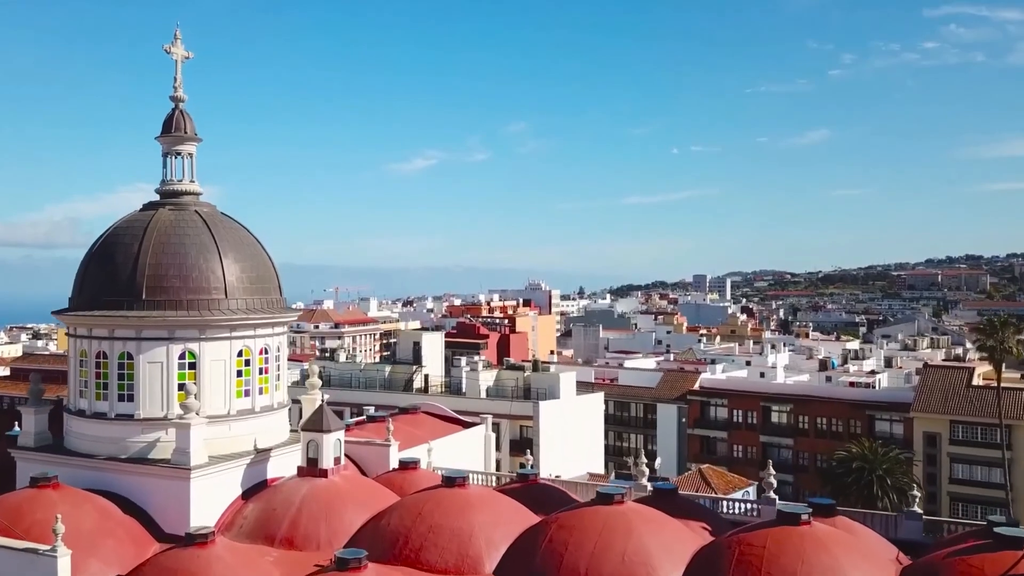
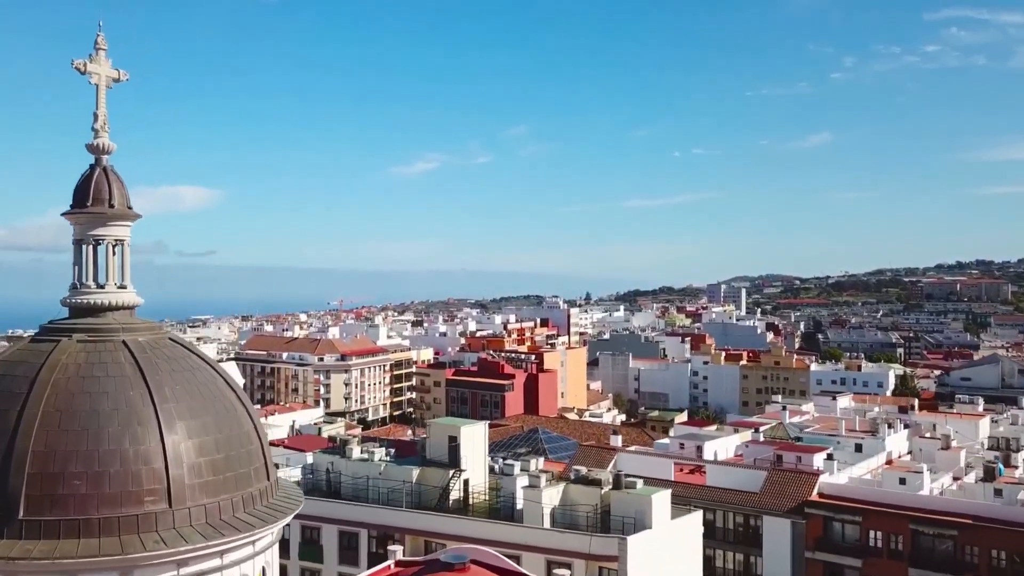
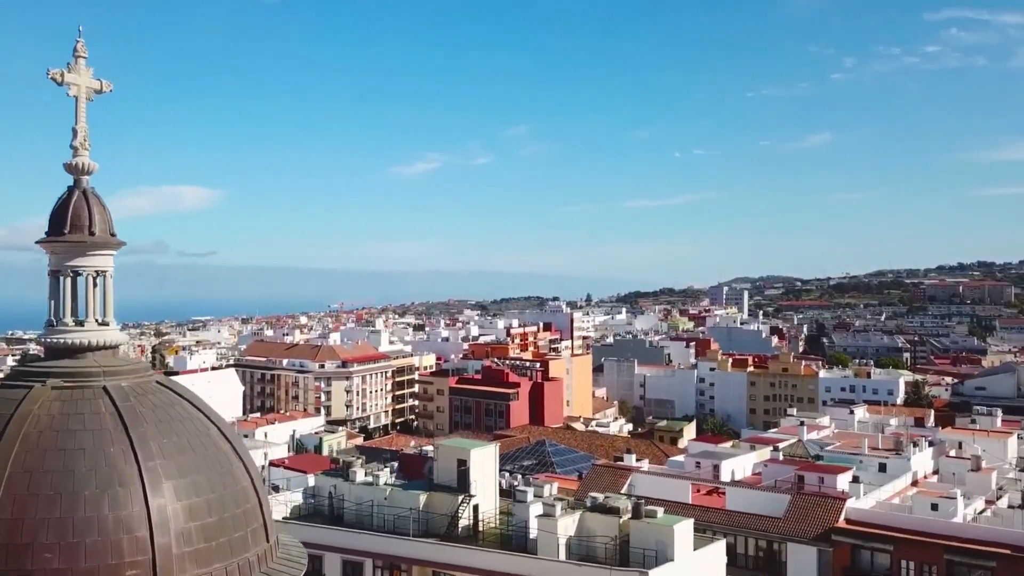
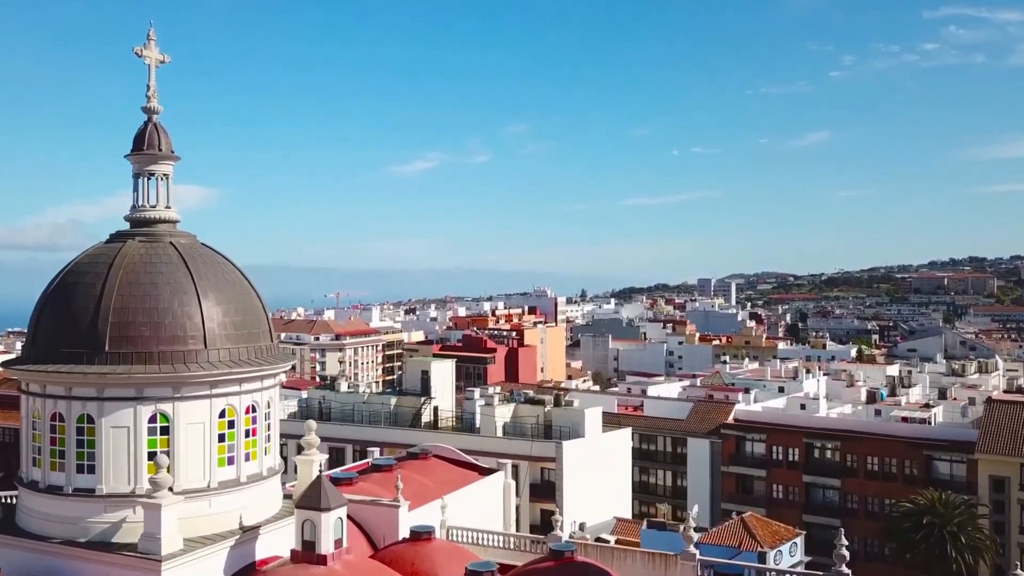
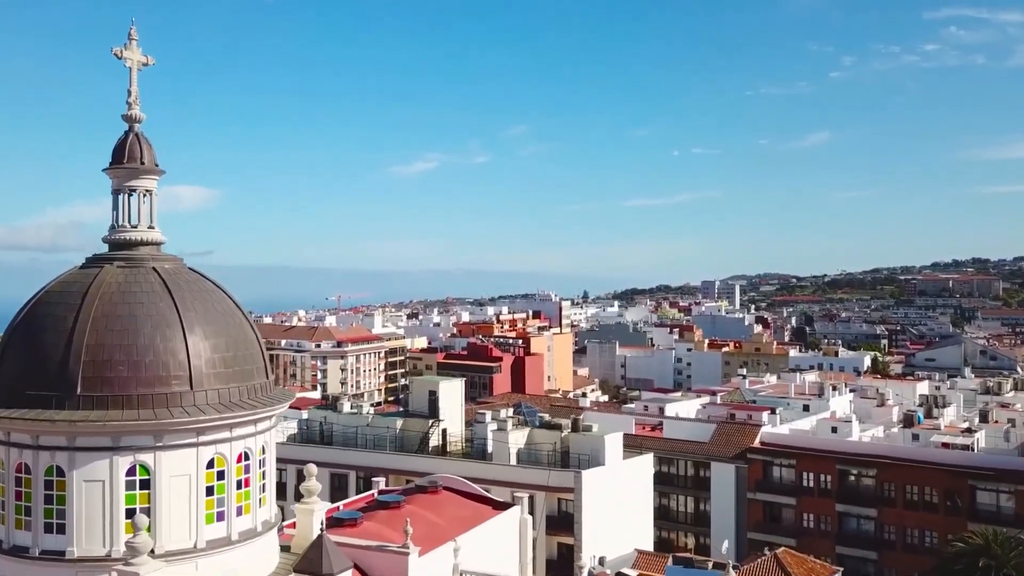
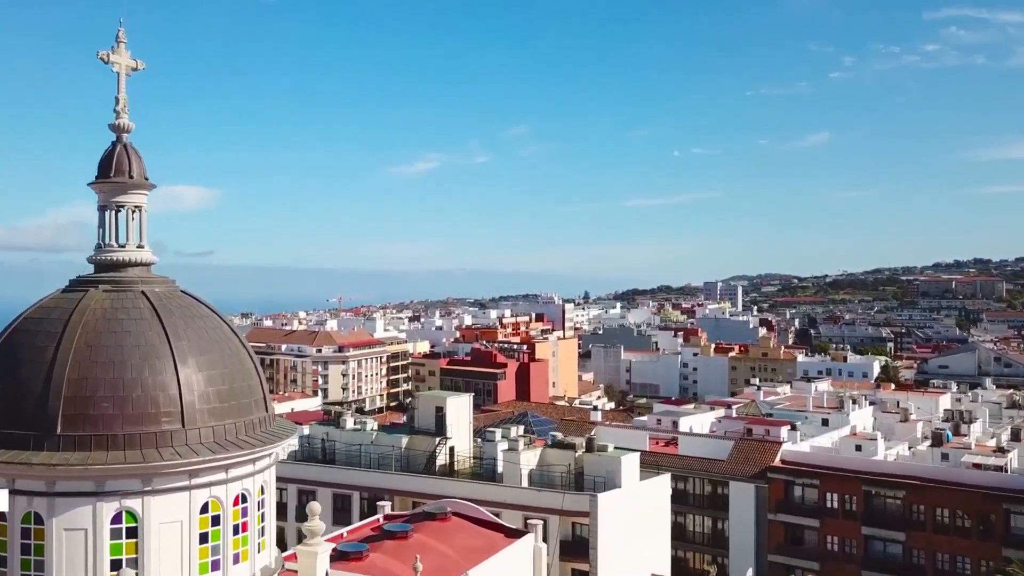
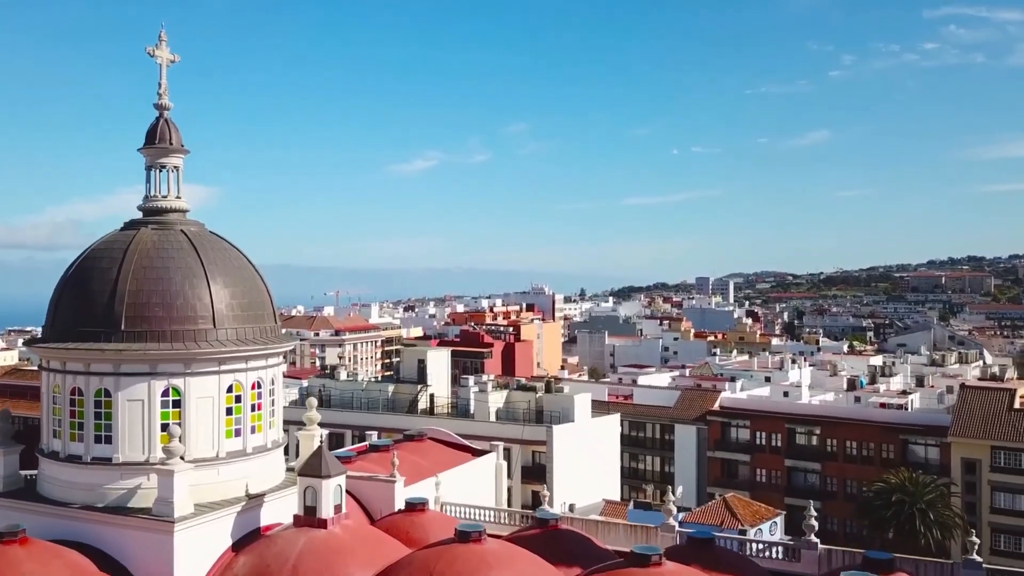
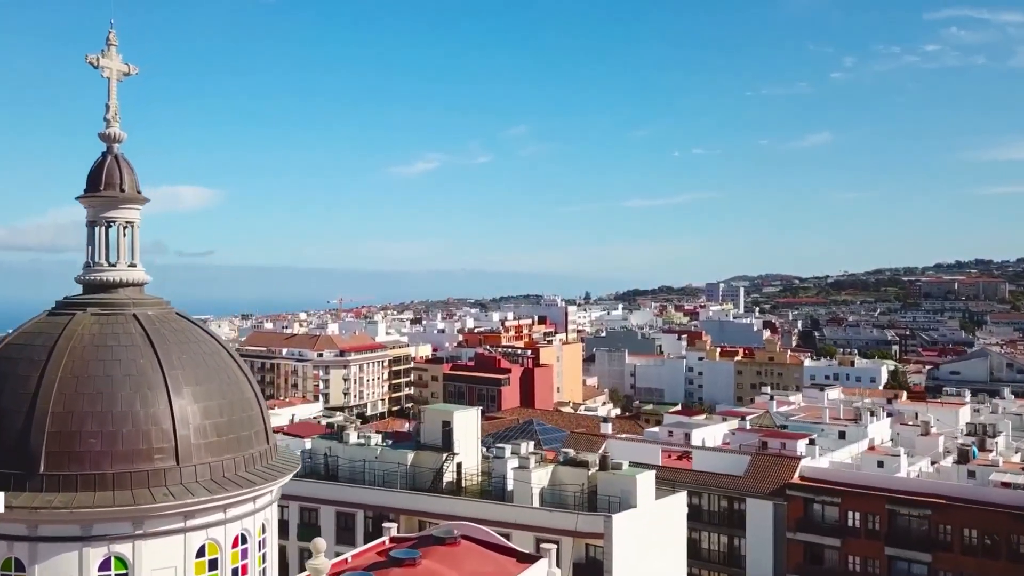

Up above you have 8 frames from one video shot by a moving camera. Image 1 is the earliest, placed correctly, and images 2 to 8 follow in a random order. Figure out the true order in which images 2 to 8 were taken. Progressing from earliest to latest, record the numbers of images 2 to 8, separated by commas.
7, 4, 5, 6, 8, 2, 3
